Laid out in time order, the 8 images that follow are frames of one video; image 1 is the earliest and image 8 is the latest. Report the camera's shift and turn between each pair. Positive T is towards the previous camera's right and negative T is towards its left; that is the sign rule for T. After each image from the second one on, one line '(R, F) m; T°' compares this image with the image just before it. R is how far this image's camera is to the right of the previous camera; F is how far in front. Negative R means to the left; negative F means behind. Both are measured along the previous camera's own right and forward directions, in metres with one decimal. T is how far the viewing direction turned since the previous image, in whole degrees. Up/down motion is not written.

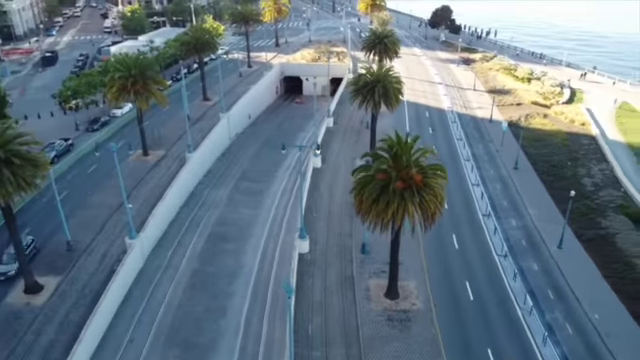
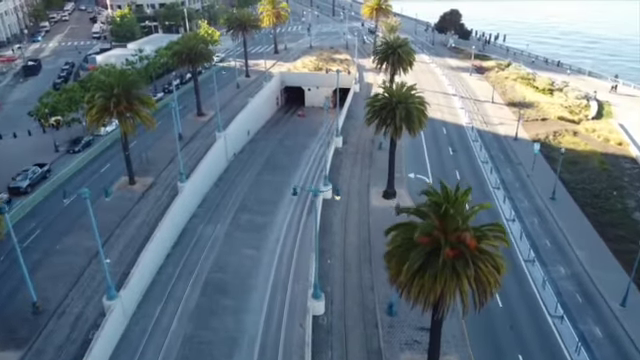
(-1.4, +6.6) m; 0°
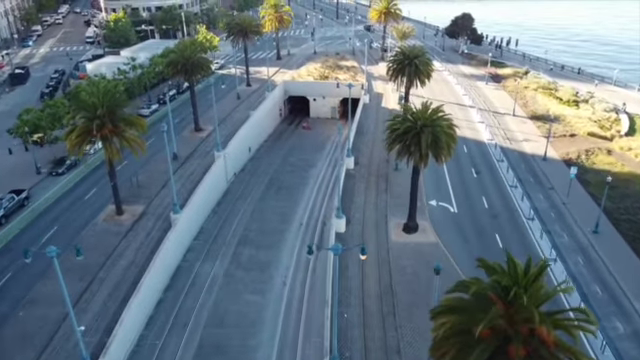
(-1.0, +5.5) m; 0°
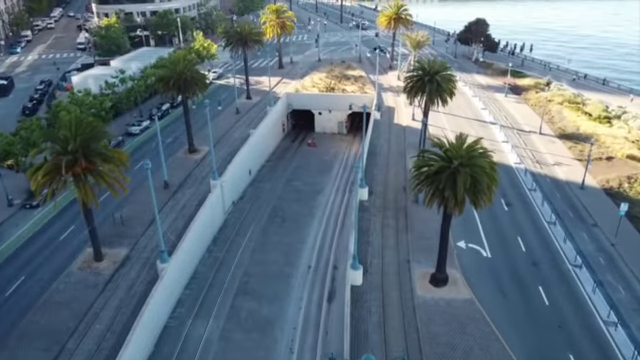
(-0.8, +6.2) m; 0°
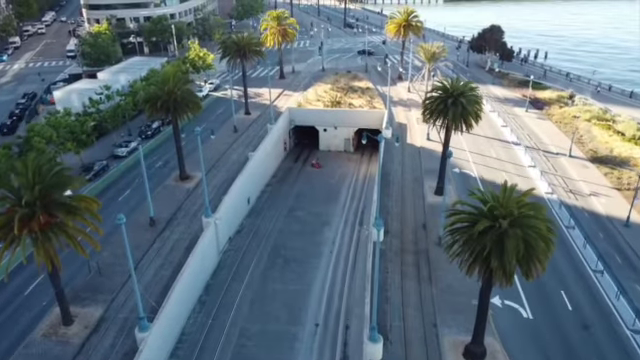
(-0.6, +6.0) m; 0°
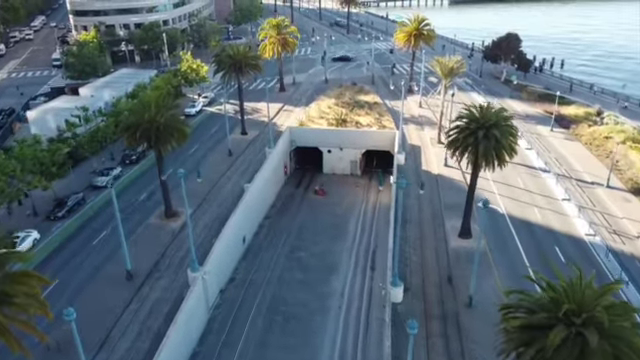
(-0.5, +6.5) m; 0°
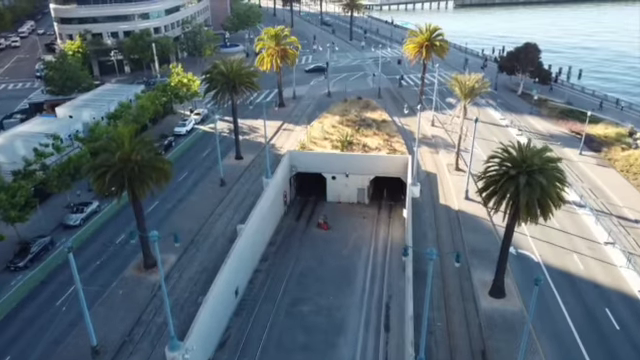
(-0.4, +6.4) m; 0°
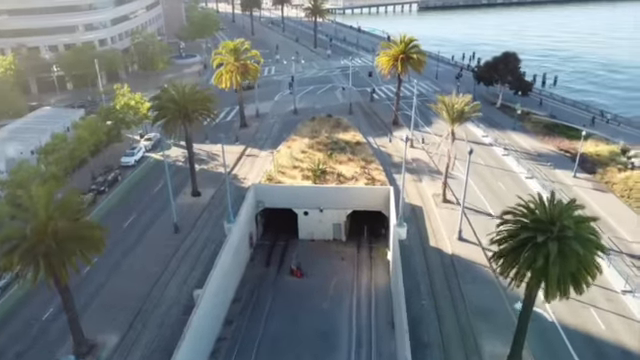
(-0.4, +6.9) m; +4°
